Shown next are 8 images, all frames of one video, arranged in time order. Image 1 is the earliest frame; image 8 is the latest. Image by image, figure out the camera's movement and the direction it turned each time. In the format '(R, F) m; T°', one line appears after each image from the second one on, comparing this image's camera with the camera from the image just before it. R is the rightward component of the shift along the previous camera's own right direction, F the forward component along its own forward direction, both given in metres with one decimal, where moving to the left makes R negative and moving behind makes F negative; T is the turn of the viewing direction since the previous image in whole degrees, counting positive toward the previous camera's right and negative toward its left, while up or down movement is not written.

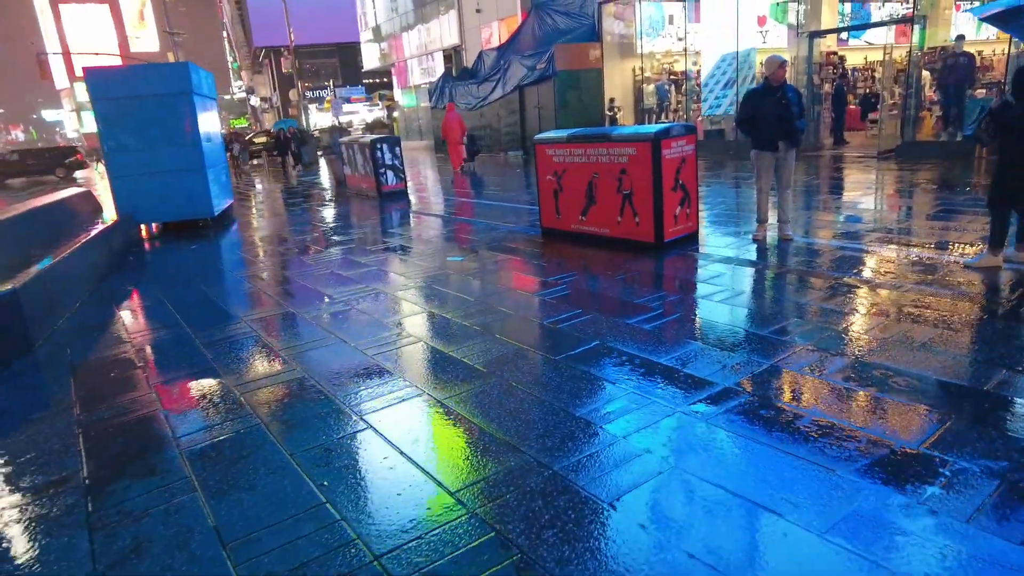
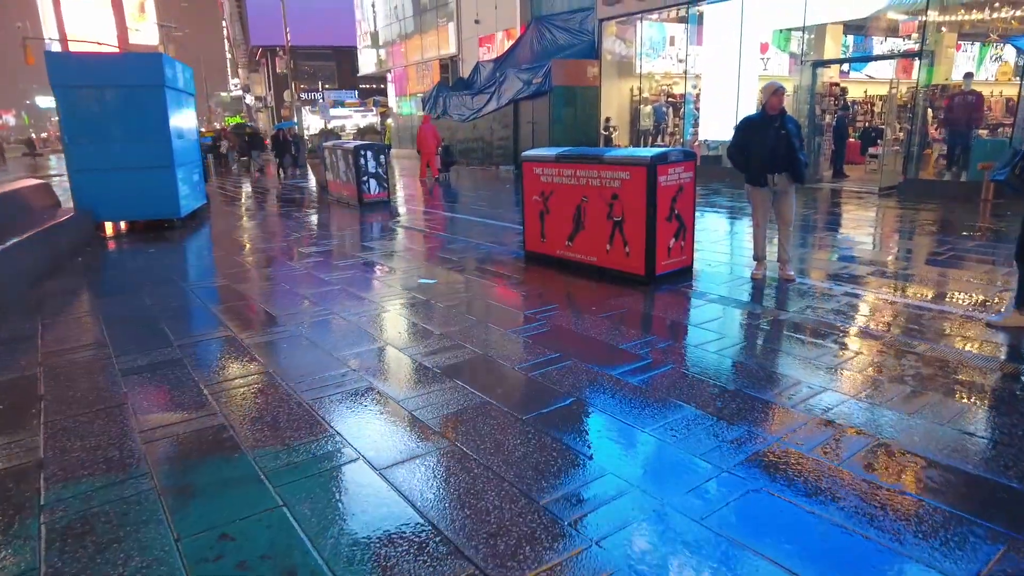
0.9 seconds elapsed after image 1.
(+0.1, +0.6) m; +1°
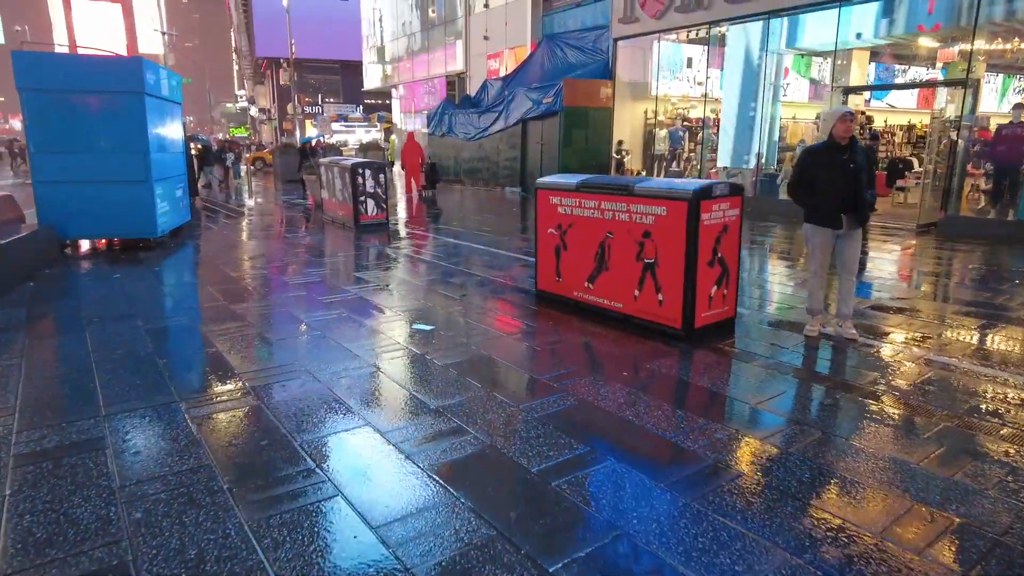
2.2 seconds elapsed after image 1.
(-0.1, +1.0) m; 0°
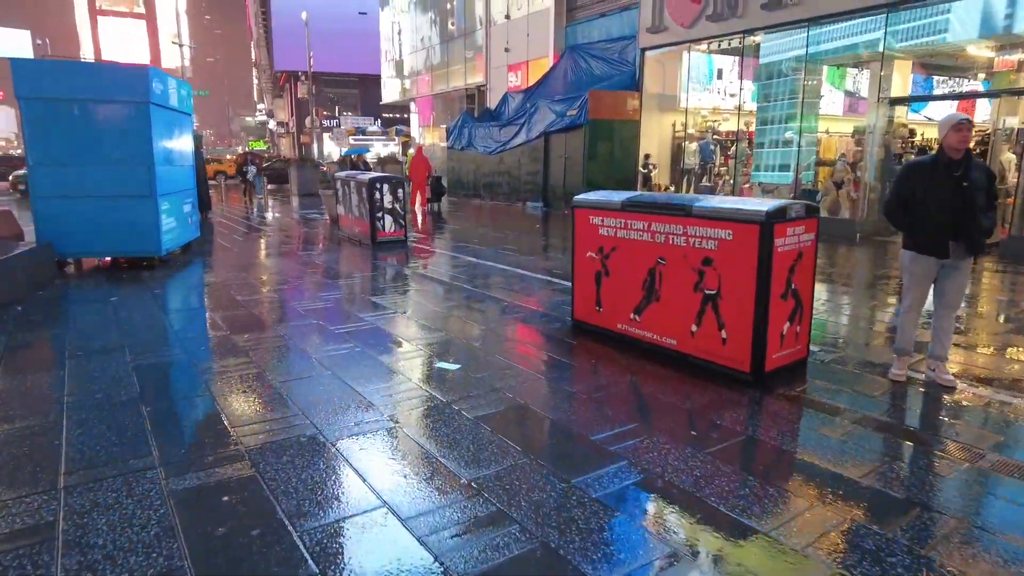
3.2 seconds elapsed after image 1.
(-0.2, +0.7) m; -1°
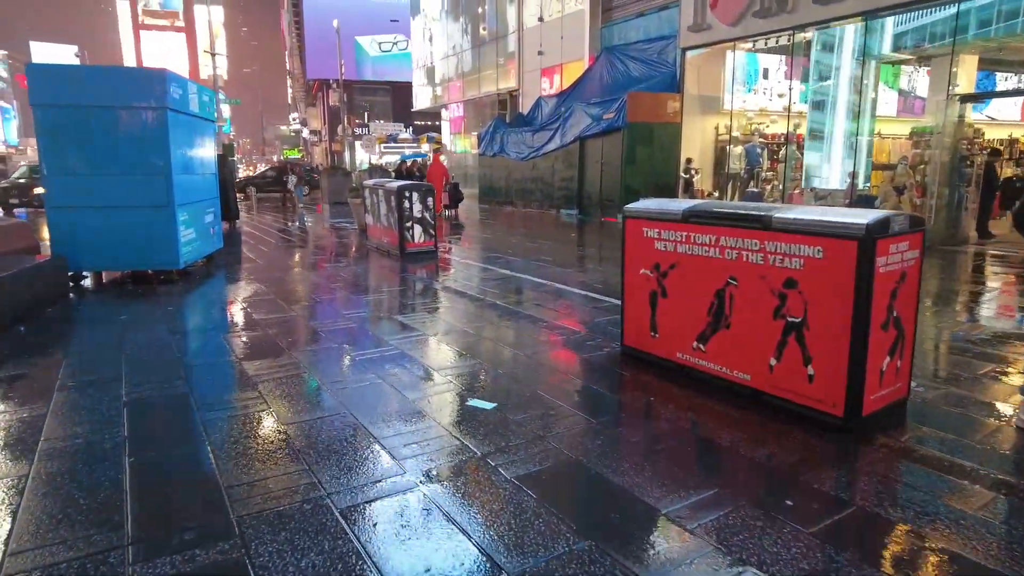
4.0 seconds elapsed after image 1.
(-0.1, +0.7) m; -3°
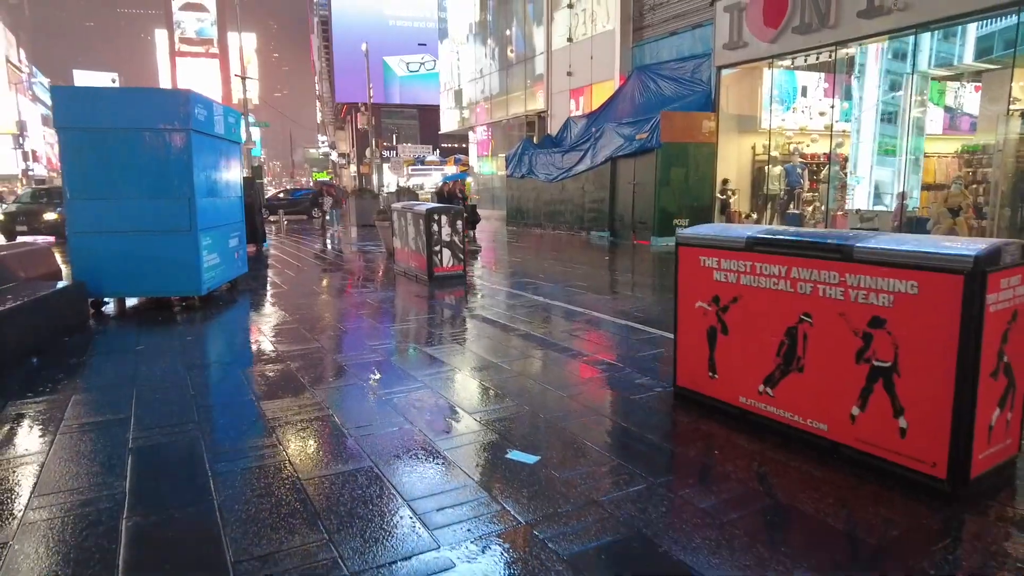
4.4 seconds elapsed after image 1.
(-0.1, +0.4) m; -2°
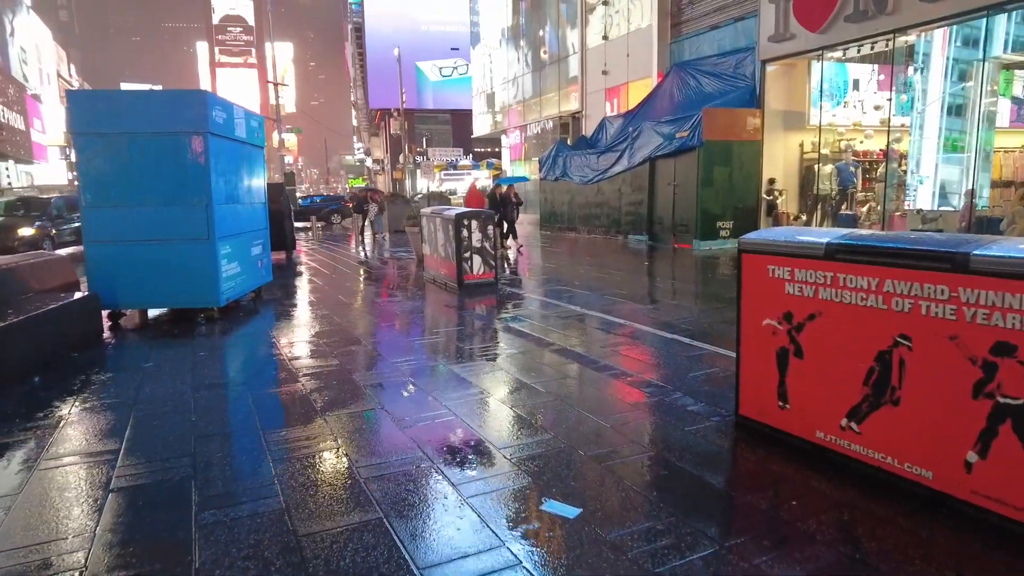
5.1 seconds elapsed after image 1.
(0.0, +0.6) m; -3°
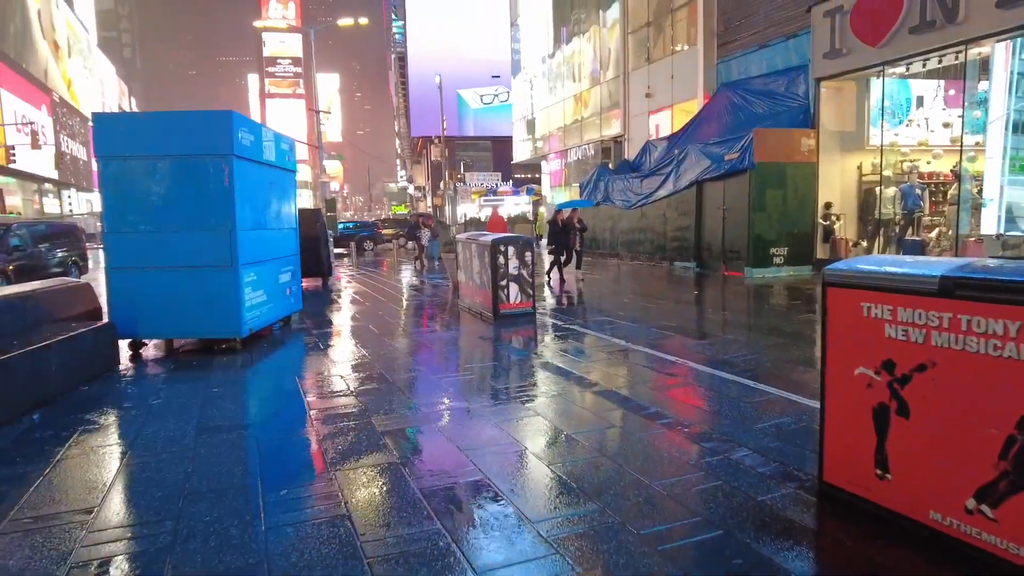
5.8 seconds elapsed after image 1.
(0.0, +0.6) m; -3°
